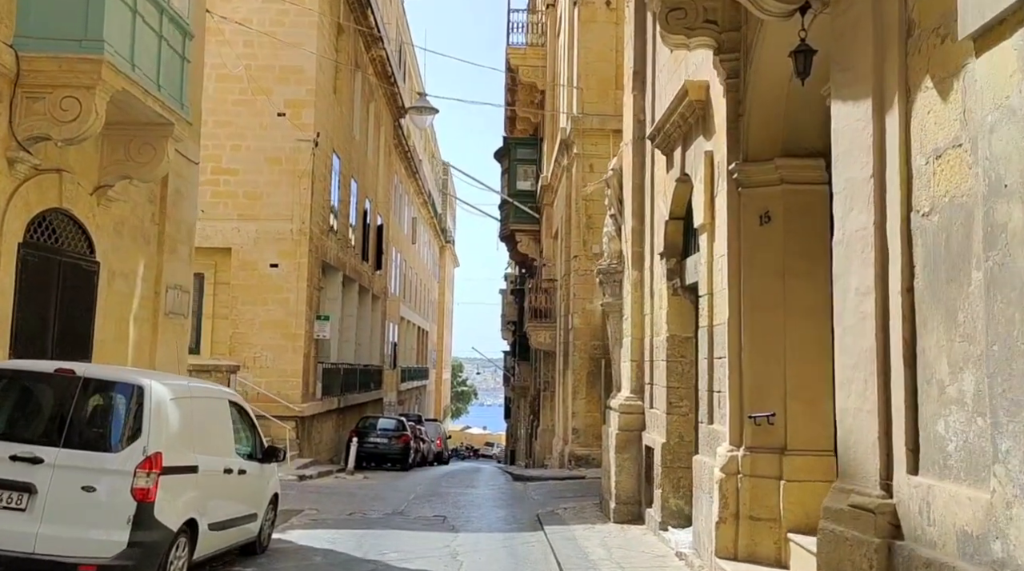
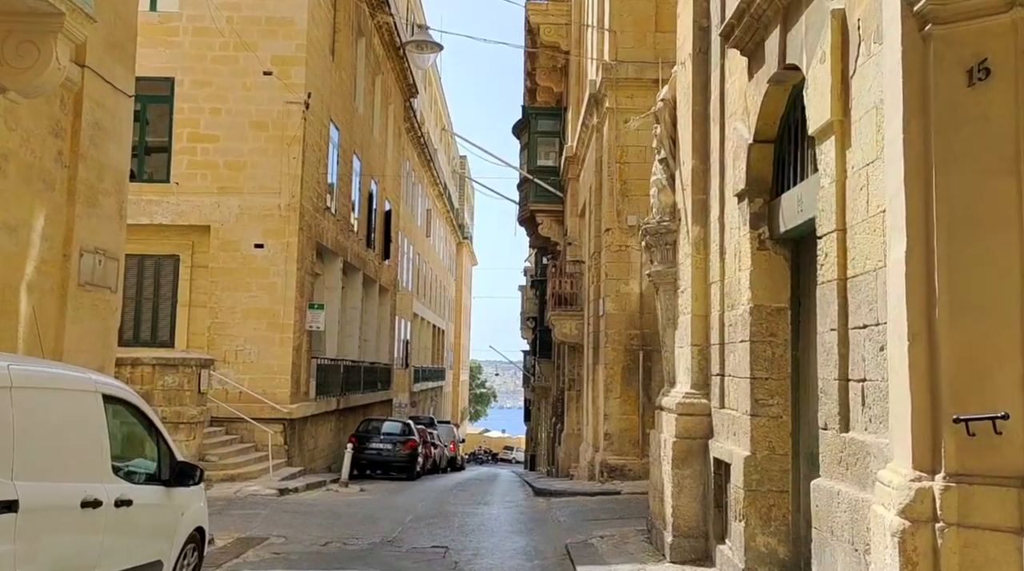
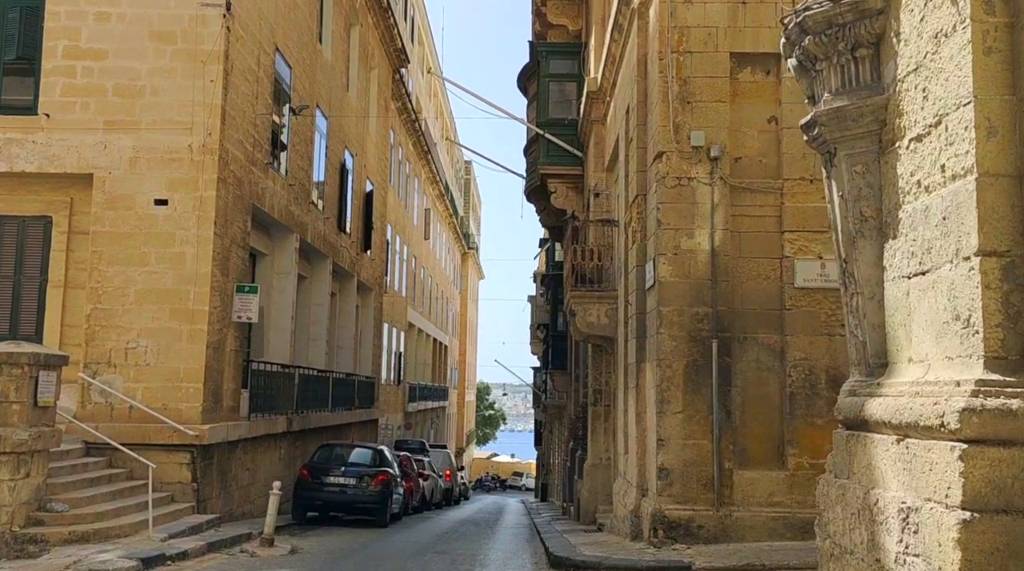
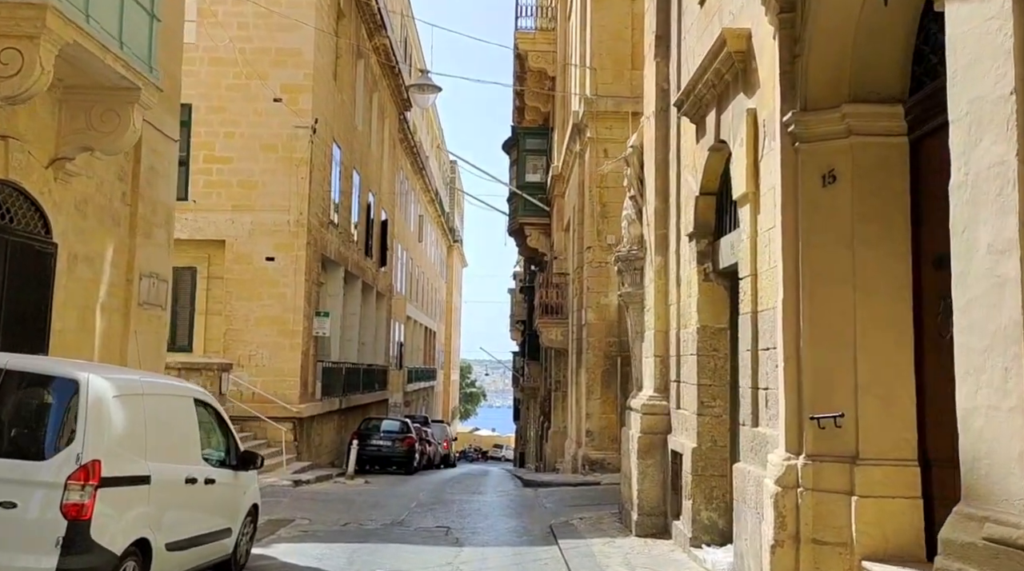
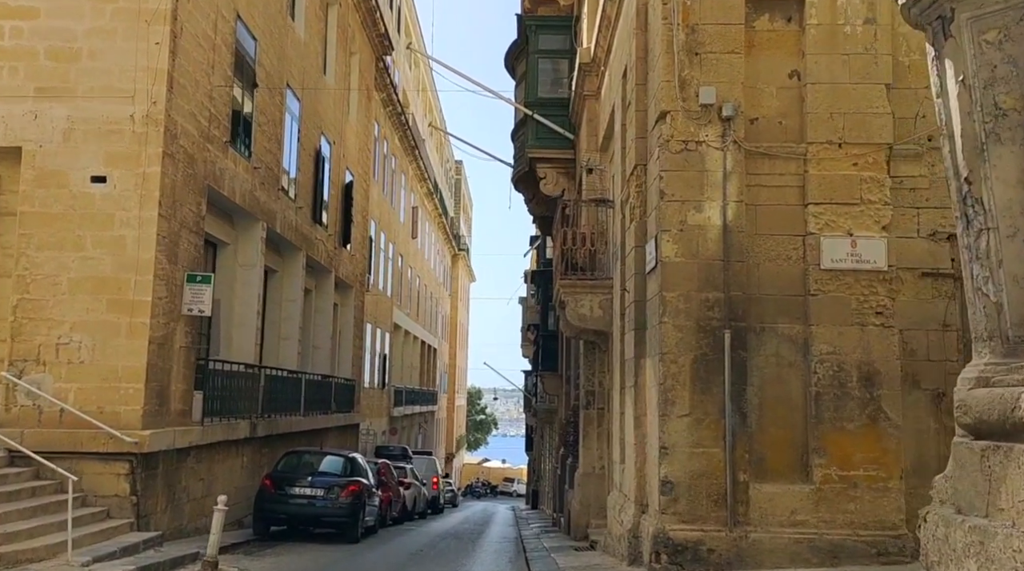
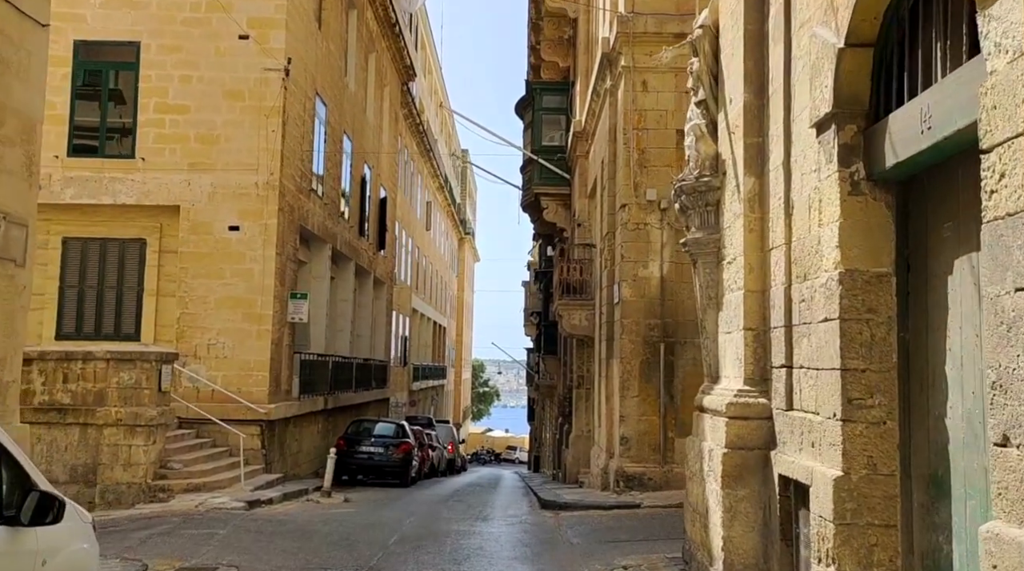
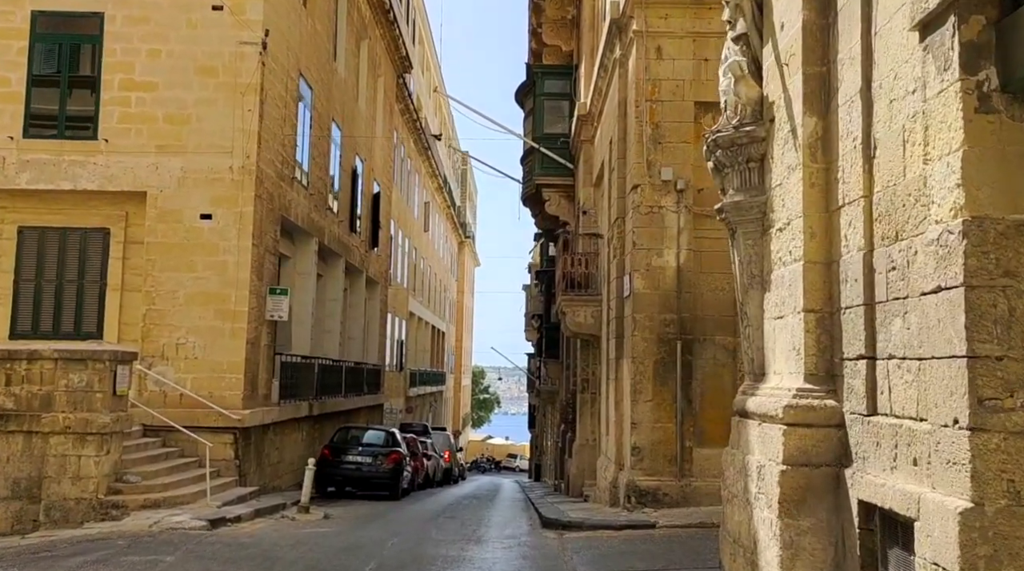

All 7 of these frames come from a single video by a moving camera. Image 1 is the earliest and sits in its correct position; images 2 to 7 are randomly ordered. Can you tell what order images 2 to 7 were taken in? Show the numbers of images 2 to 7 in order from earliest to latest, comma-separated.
4, 2, 6, 7, 3, 5
